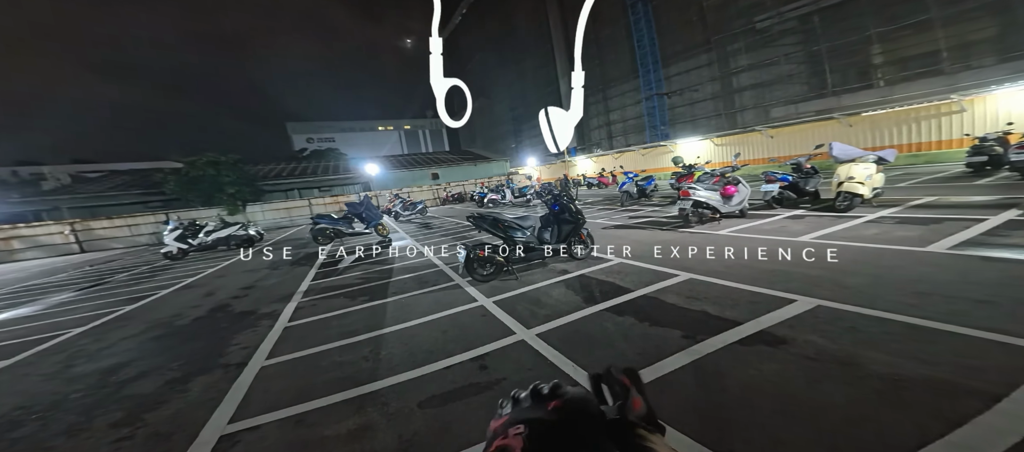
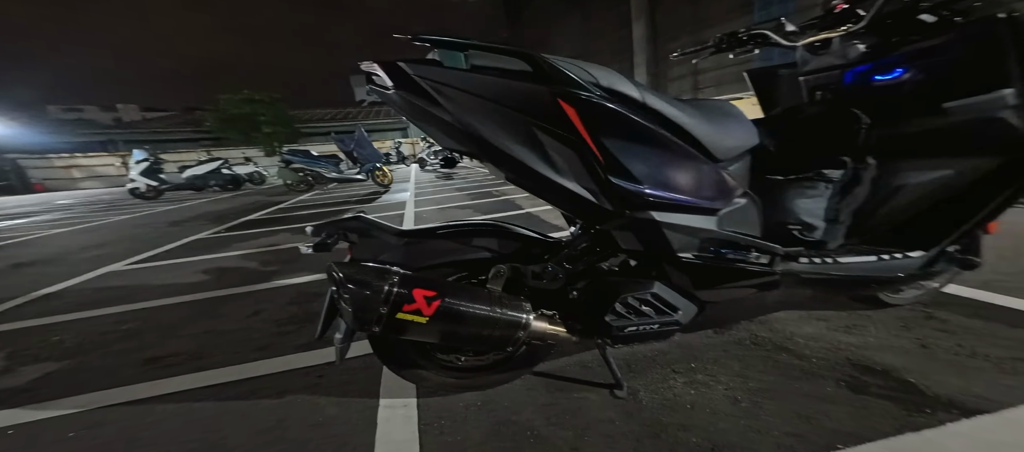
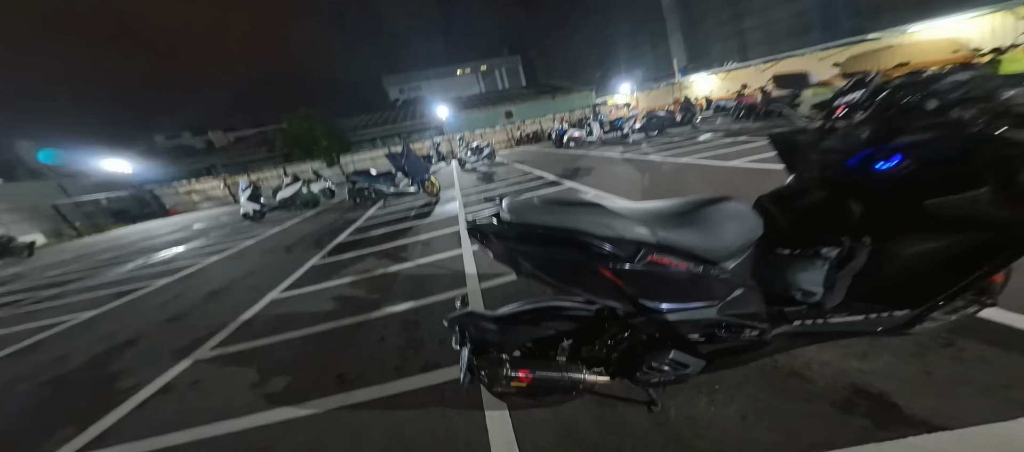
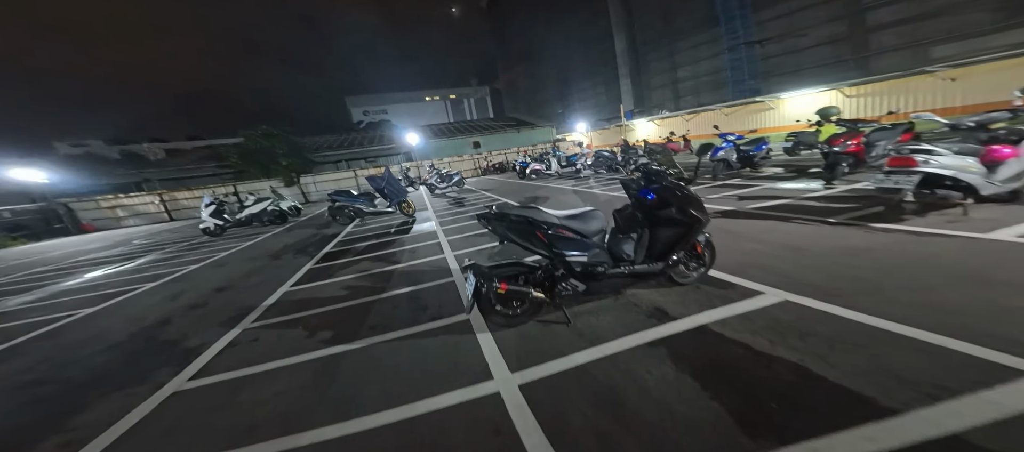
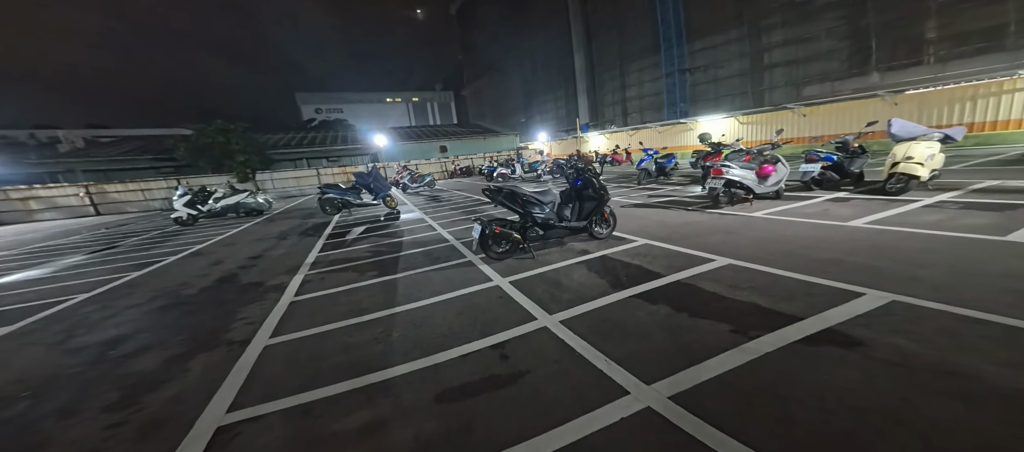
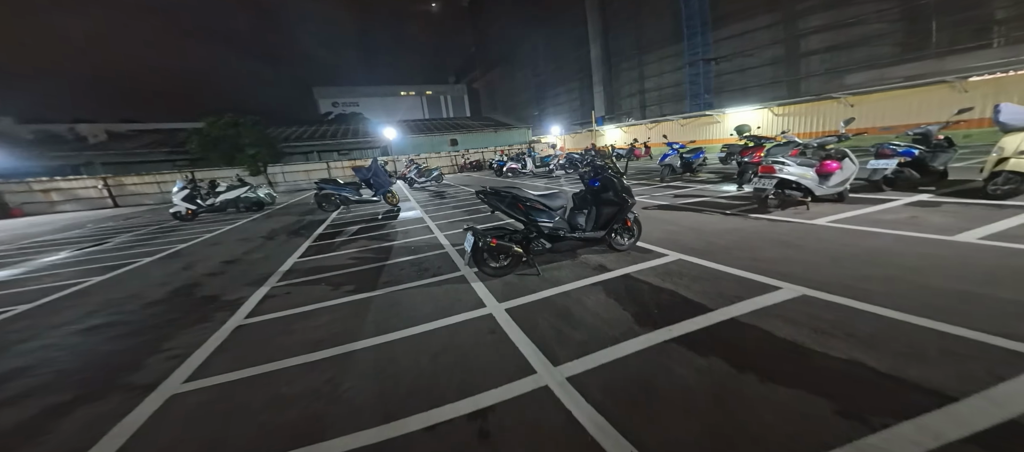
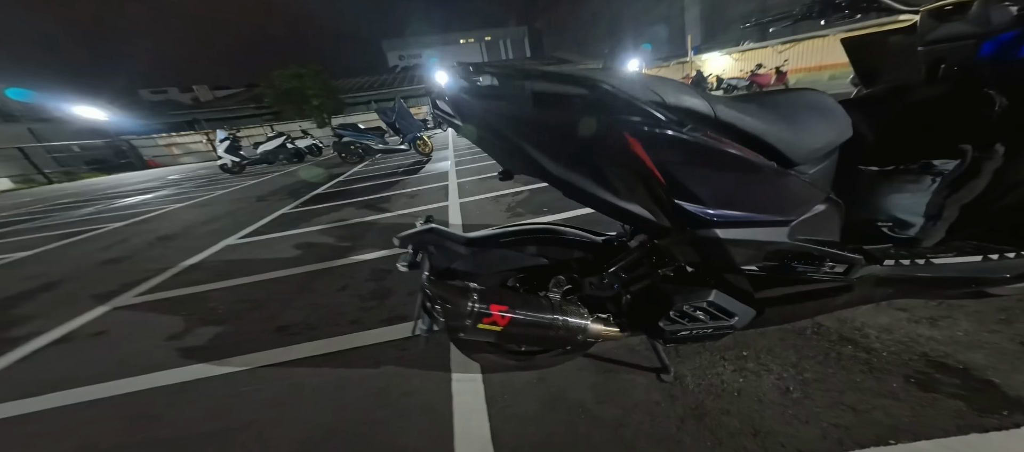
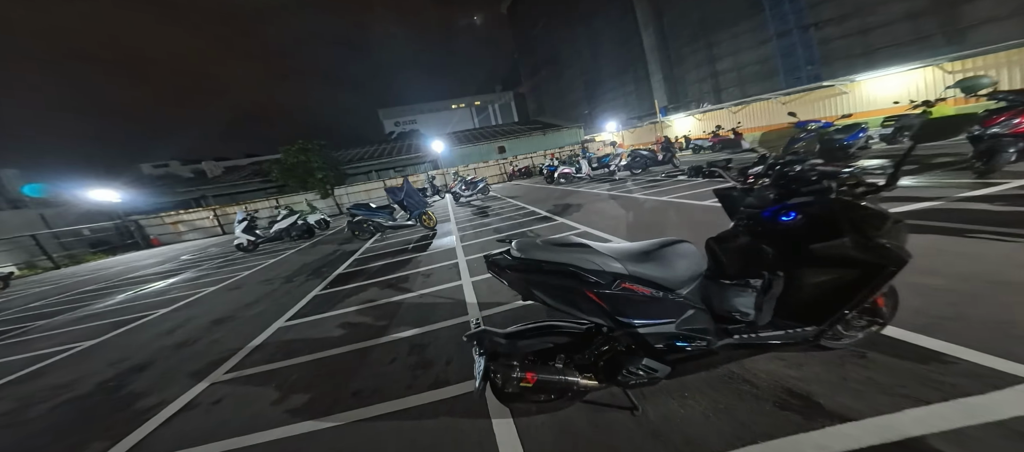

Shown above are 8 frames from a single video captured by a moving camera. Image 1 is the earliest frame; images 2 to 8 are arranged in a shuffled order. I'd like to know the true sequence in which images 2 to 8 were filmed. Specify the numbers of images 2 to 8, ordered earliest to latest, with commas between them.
5, 6, 4, 8, 3, 7, 2
